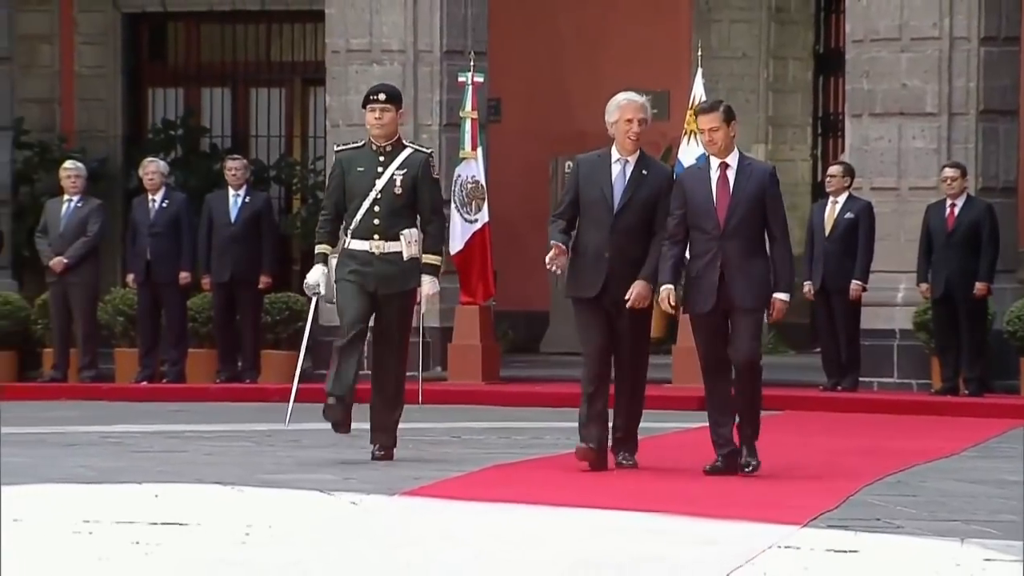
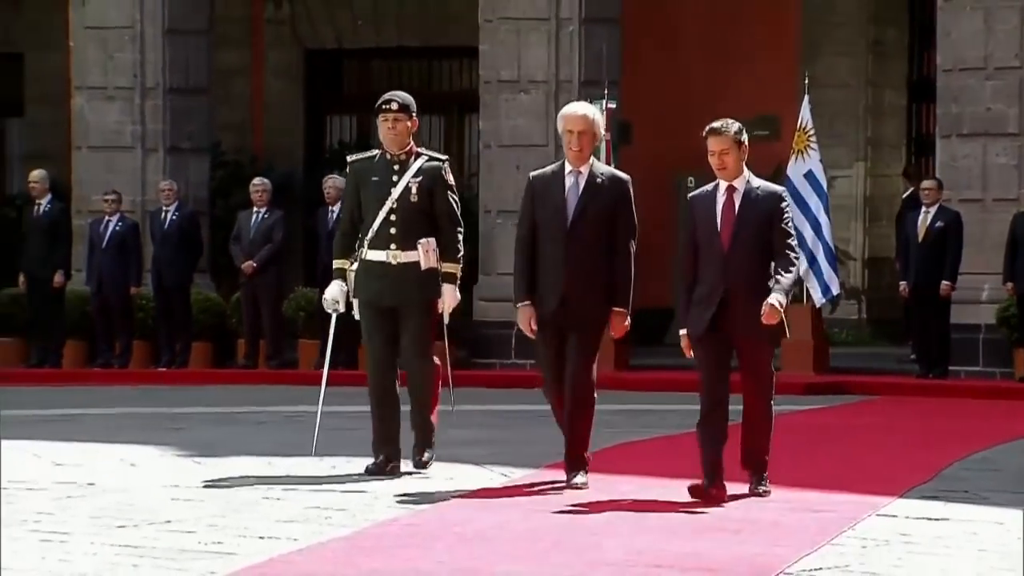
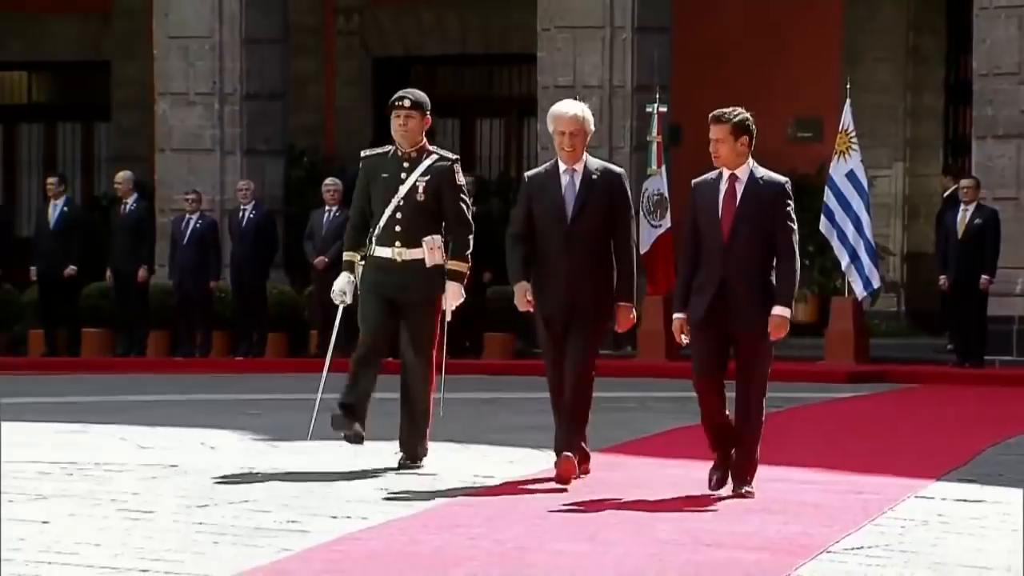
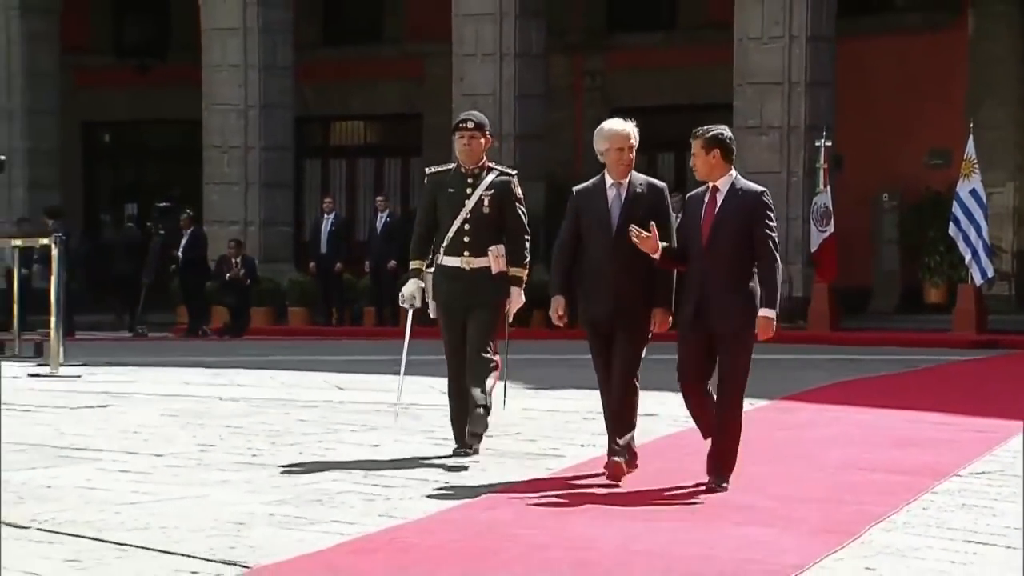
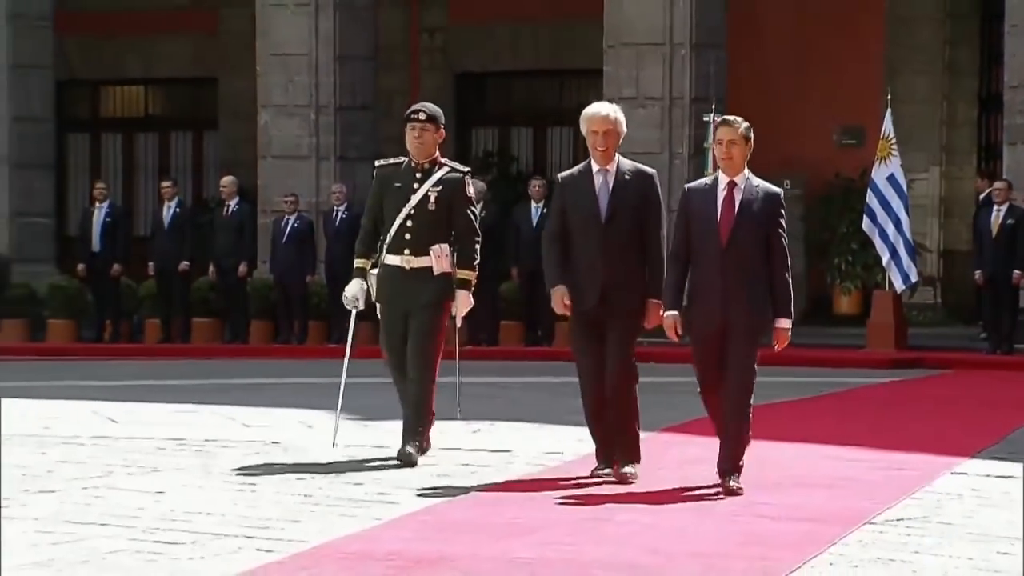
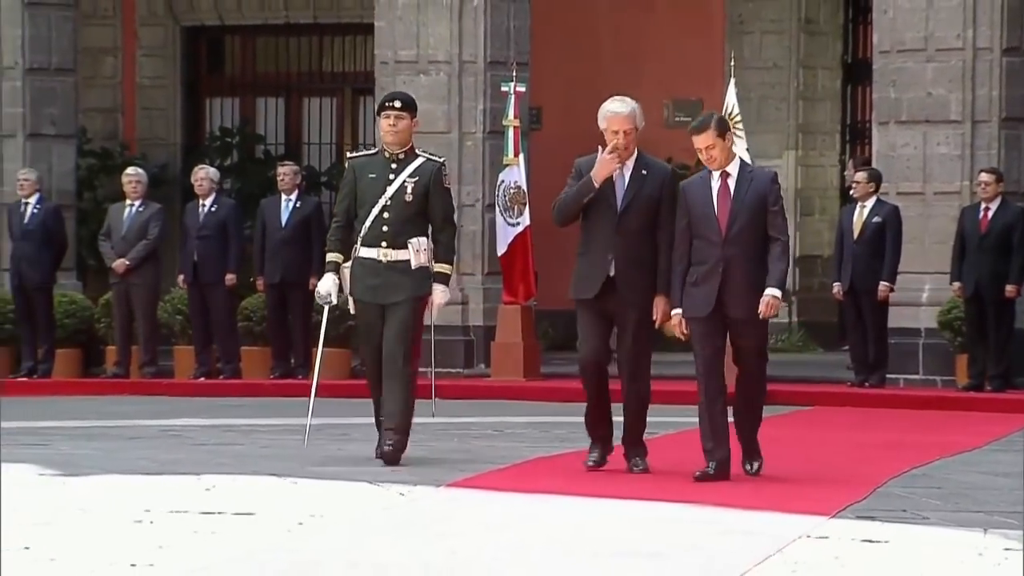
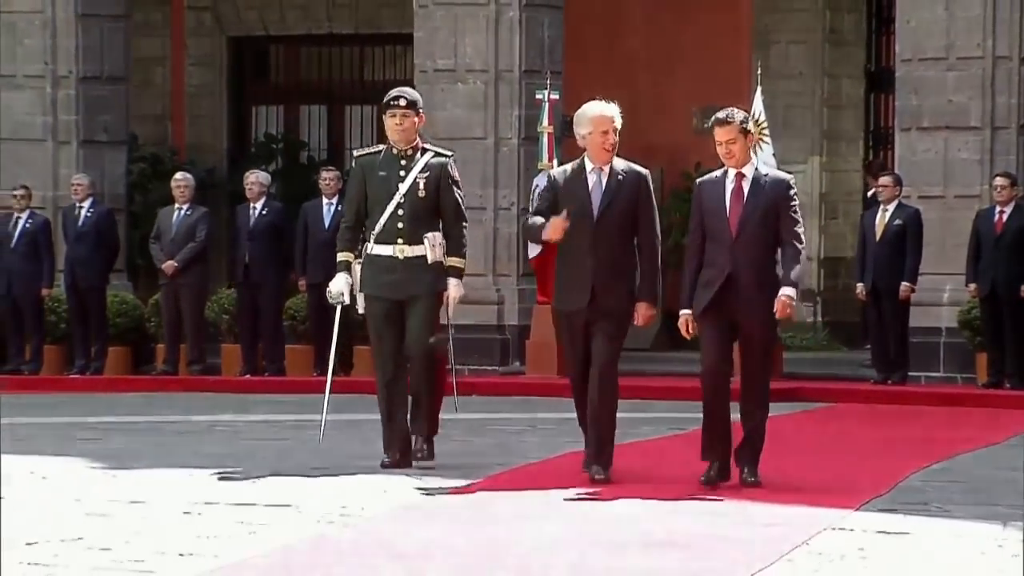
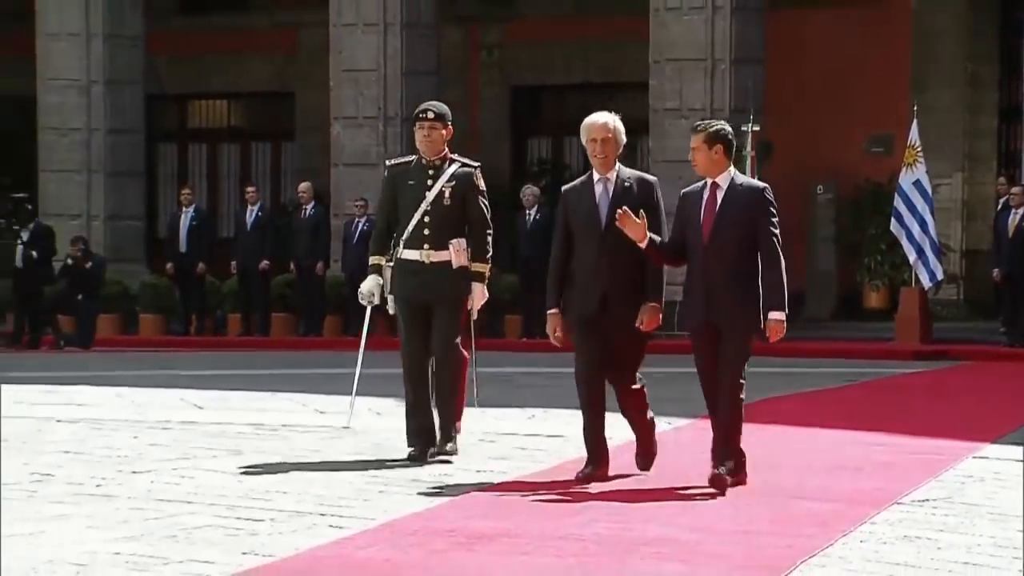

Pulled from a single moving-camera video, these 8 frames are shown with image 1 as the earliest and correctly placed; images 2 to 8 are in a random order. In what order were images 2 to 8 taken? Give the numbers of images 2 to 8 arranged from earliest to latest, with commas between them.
6, 7, 2, 3, 5, 8, 4
